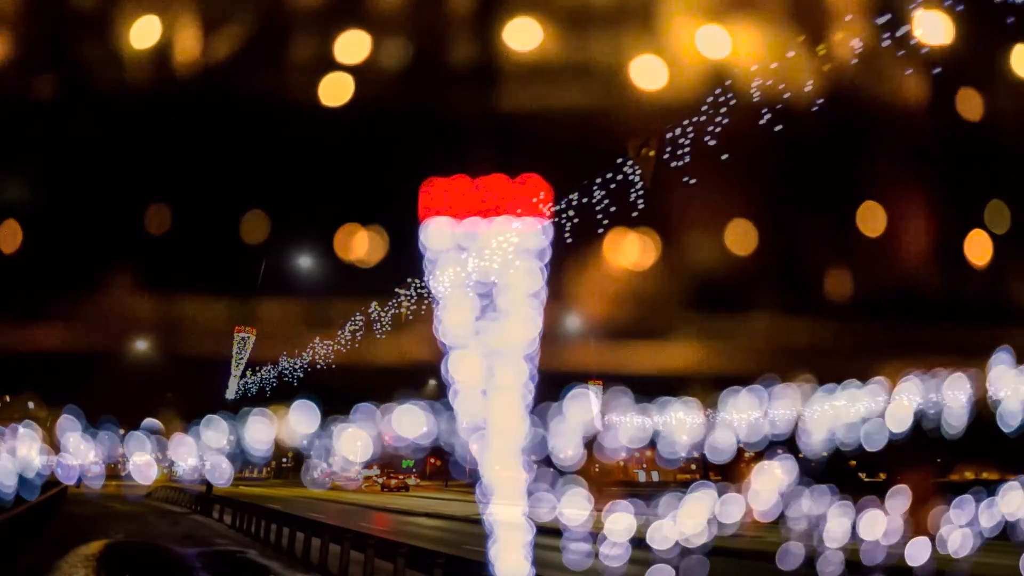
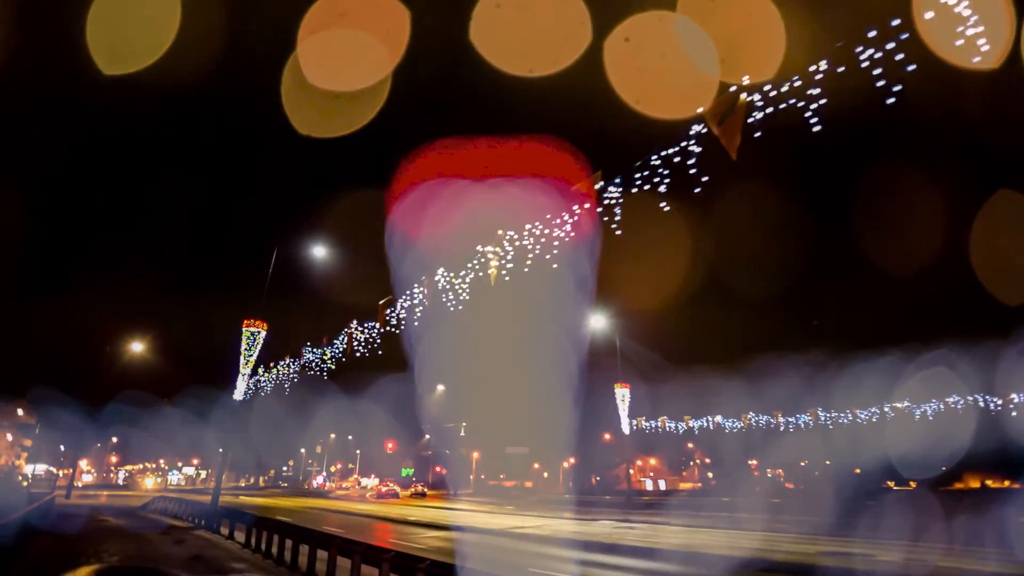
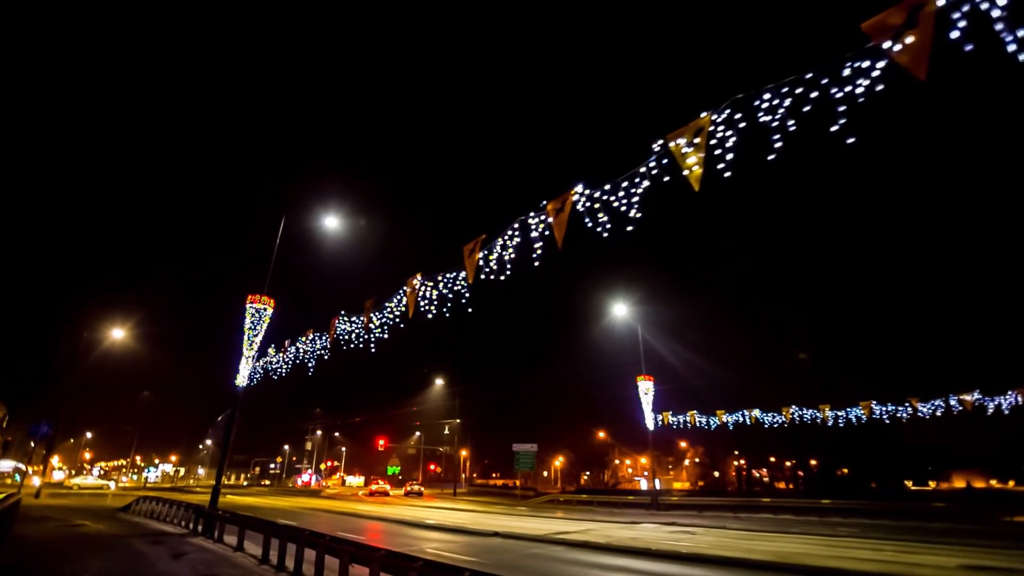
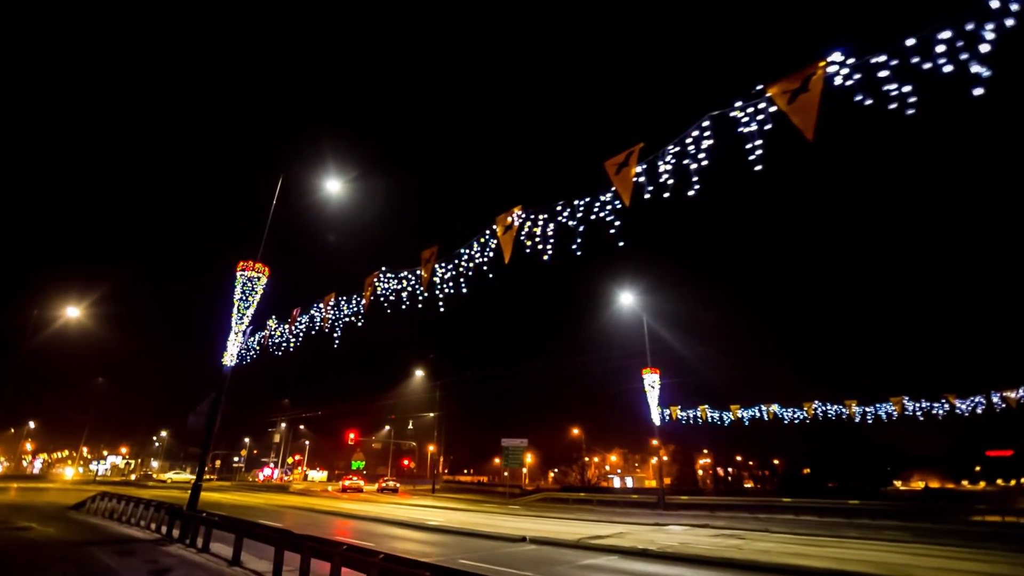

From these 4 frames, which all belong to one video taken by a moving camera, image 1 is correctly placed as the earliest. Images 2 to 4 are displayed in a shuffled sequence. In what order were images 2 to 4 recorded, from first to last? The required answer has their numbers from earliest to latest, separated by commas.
2, 3, 4
